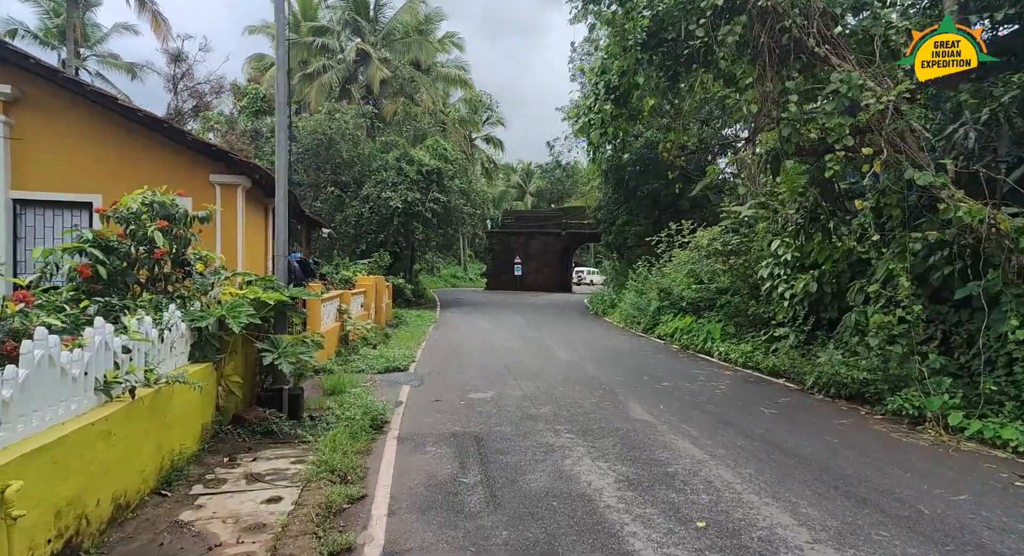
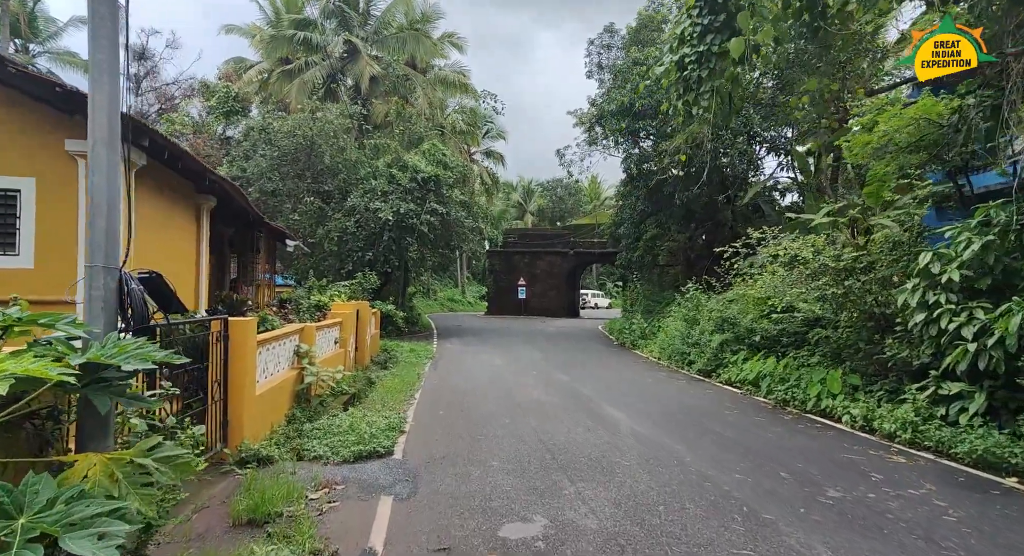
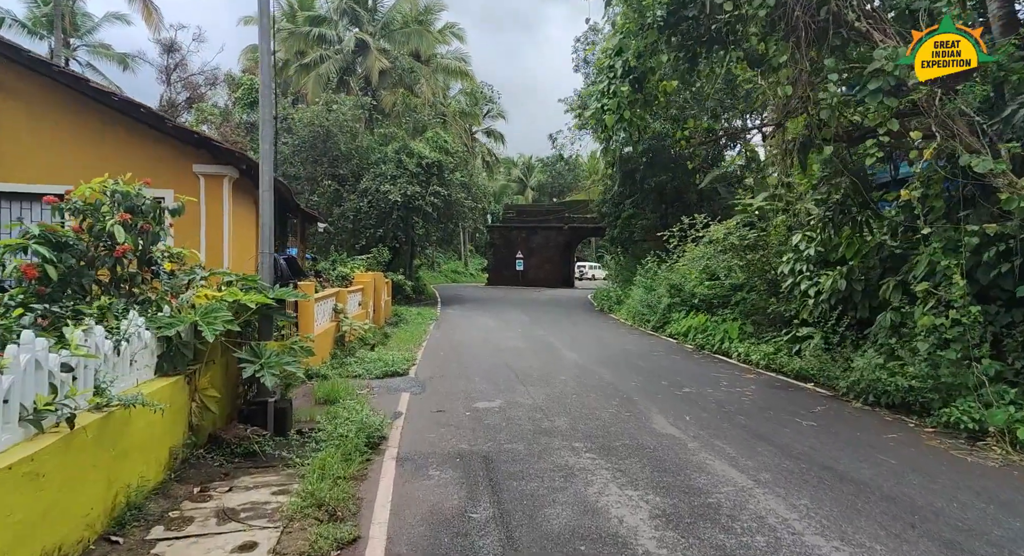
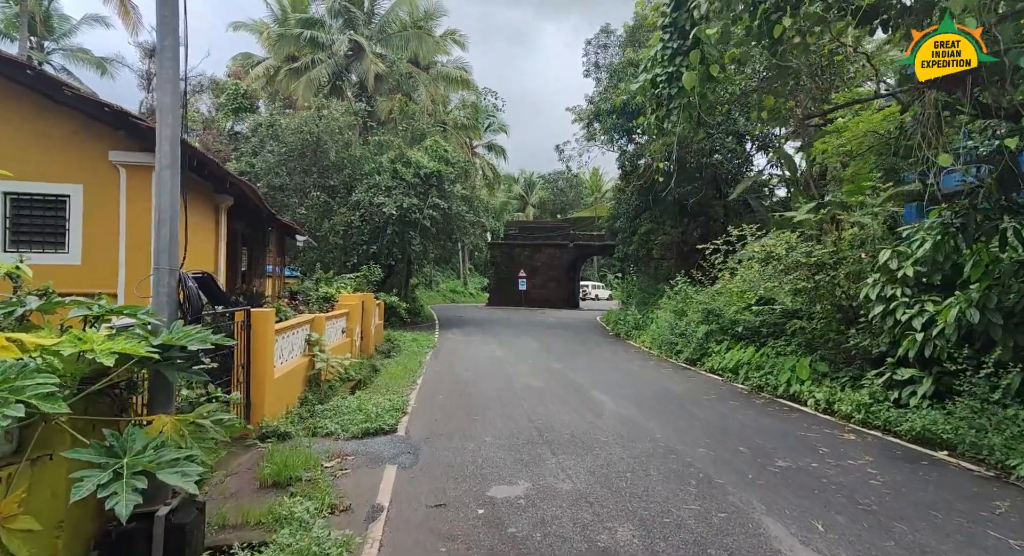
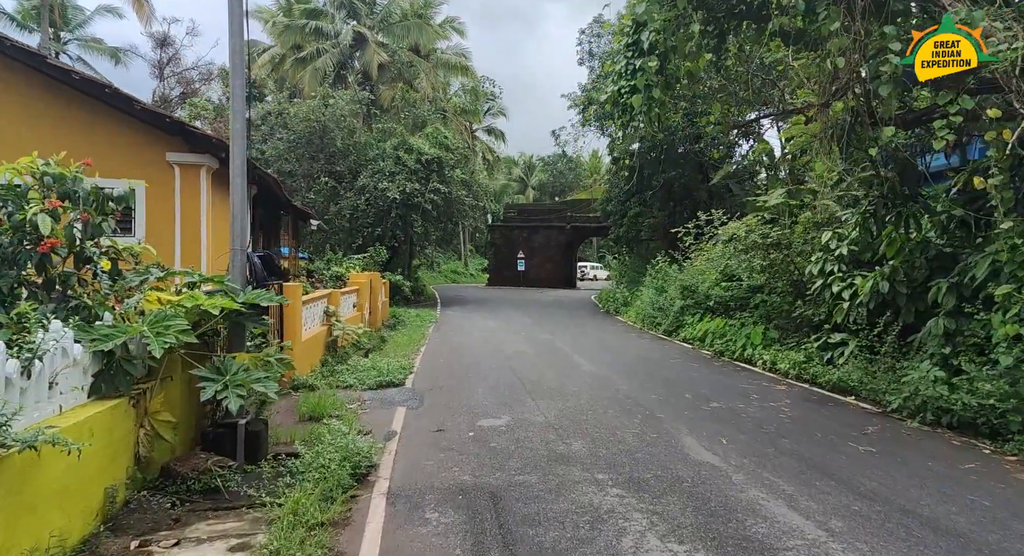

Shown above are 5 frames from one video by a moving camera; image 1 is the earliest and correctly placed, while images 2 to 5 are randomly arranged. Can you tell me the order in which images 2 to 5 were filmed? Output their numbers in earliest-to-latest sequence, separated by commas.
3, 5, 4, 2
